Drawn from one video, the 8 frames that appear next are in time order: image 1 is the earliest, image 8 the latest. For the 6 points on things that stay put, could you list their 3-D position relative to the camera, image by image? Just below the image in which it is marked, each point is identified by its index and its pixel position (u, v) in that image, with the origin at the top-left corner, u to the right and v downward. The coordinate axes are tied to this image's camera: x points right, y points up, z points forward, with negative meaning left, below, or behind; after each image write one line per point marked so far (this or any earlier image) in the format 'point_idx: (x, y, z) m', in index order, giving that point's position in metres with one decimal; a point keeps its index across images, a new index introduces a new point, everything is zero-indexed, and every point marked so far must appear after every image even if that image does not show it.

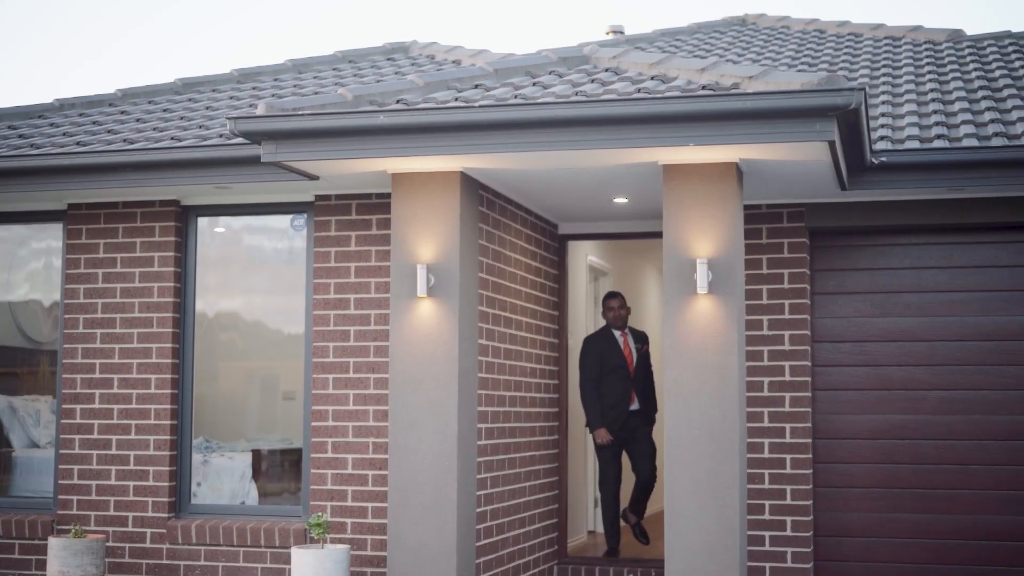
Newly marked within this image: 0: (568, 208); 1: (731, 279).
0: (+0.3, +0.4, +7.9) m
1: (+0.9, 0.0, +6.2) m
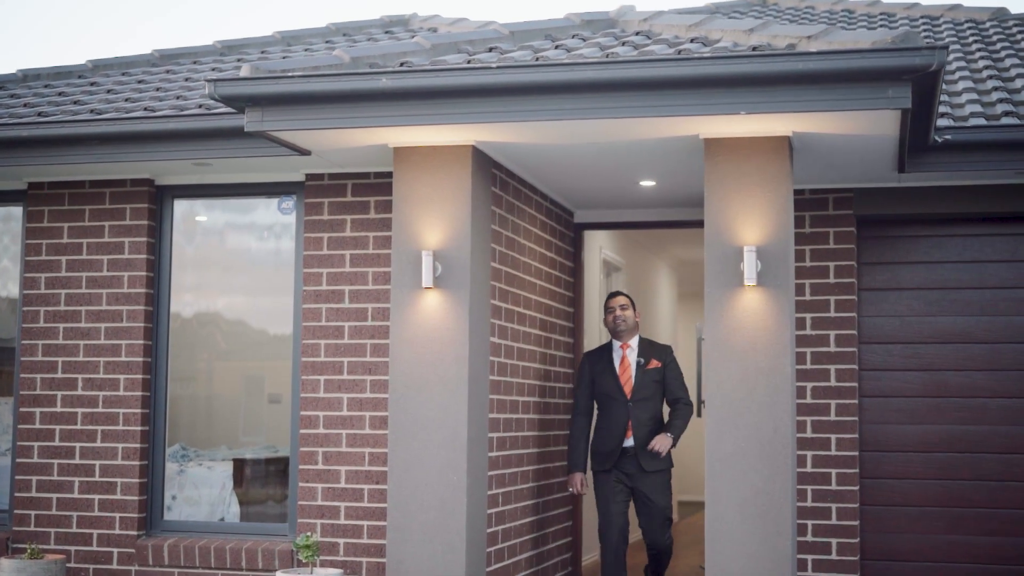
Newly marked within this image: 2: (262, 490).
0: (+0.4, +0.5, +7.1) m
1: (+1.0, +0.1, +5.5) m
2: (-1.2, -0.9, +6.7) m
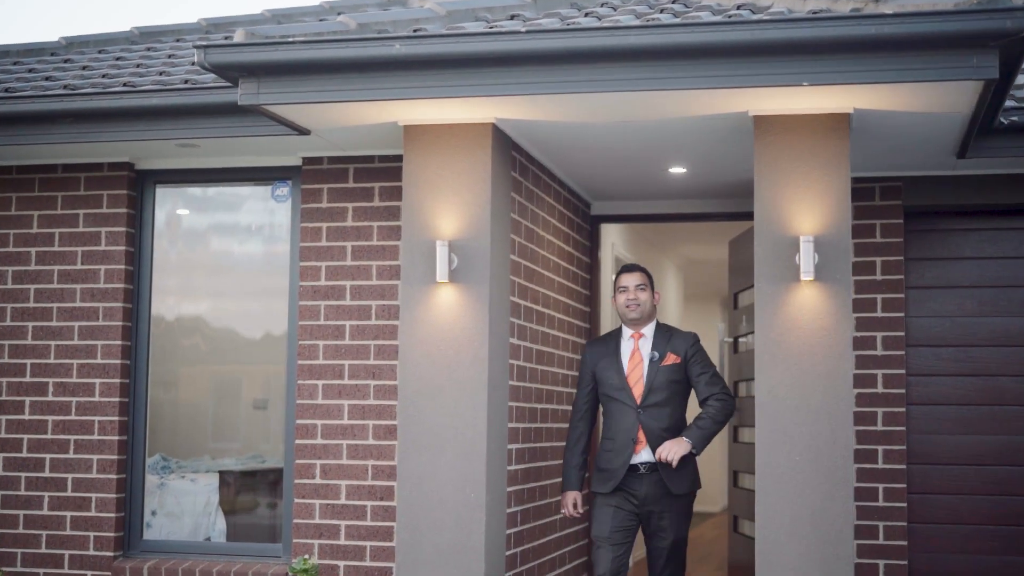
0: (+0.4, +0.5, +6.5) m
1: (+1.1, +0.1, +4.9) m
2: (-1.1, -0.9, +6.1) m
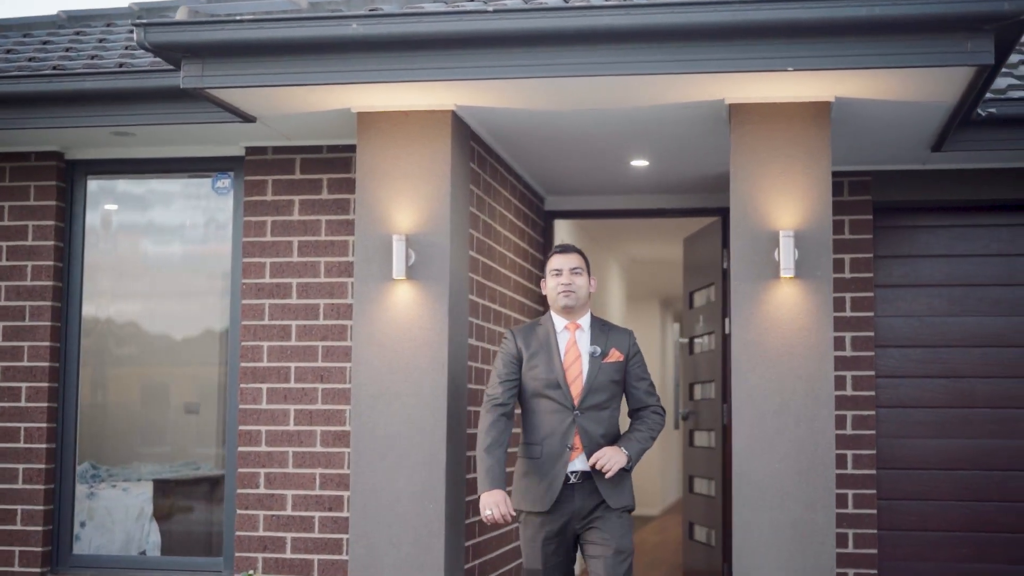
0: (+0.2, +0.5, +6.2) m
1: (+1.0, +0.1, +4.6) m
2: (-1.3, -0.9, +5.8) m
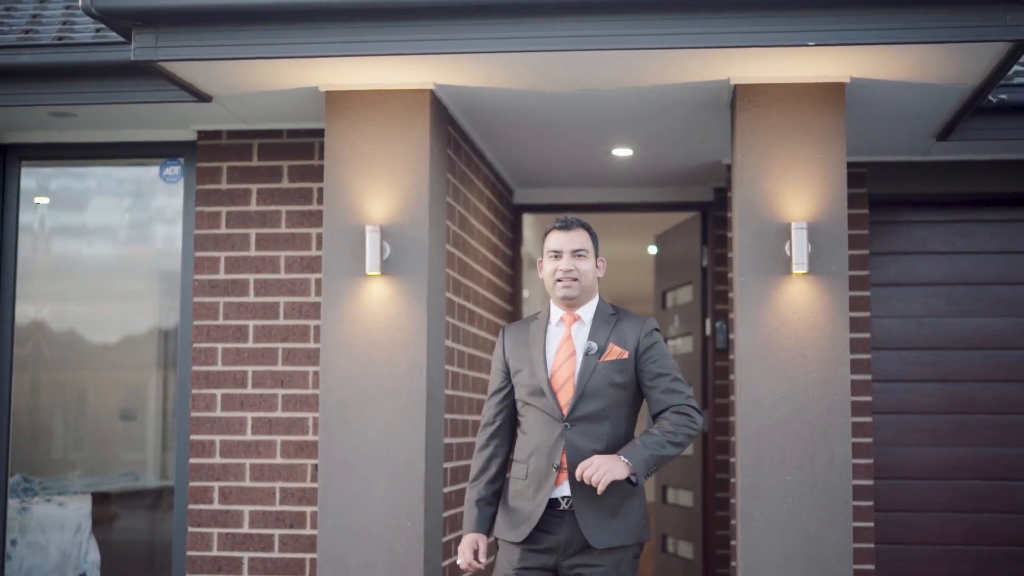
0: (+0.1, +0.5, +5.8) m
1: (+0.9, +0.1, +4.2) m
2: (-1.4, -0.9, +5.3) m
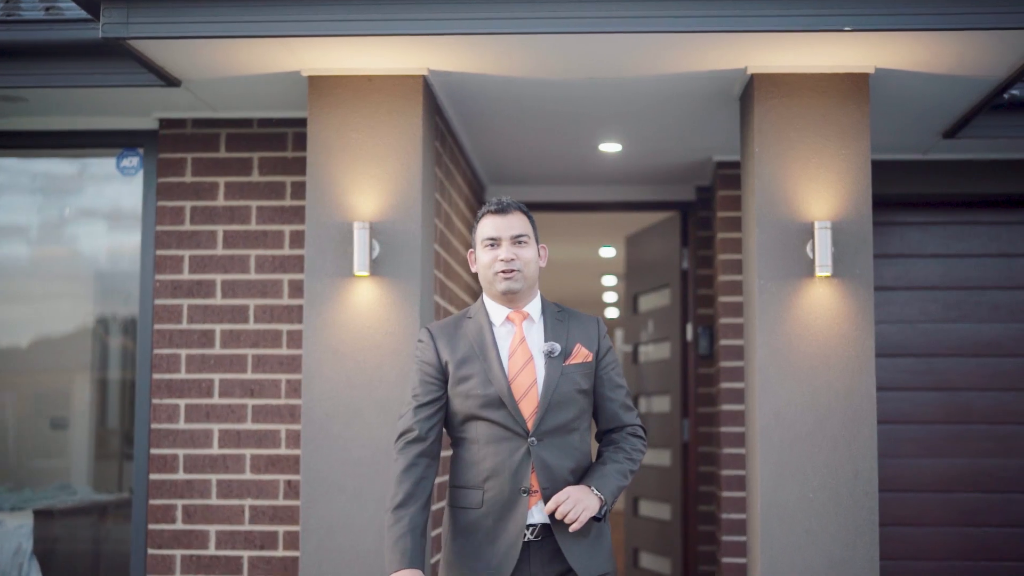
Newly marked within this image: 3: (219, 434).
0: (0.0, +0.5, +5.5) m
1: (+1.0, +0.1, +4.0) m
2: (-1.4, -0.9, +4.9) m
3: (-0.9, -0.5, +4.6) m
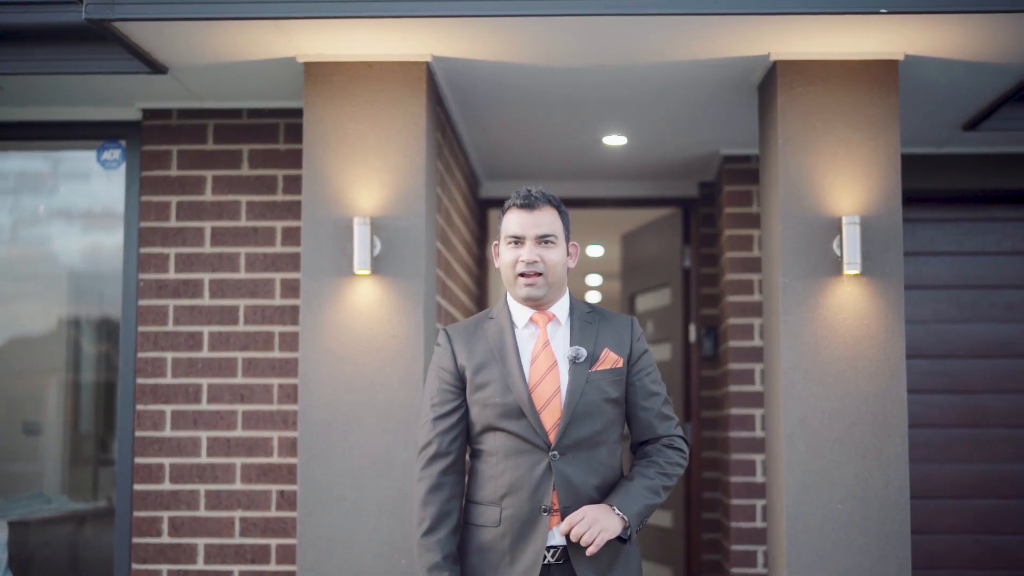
0: (0.0, +0.5, +5.3) m
1: (+1.0, +0.1, +3.8) m
2: (-1.4, -0.9, +4.6) m
3: (-0.9, -0.5, +4.4) m
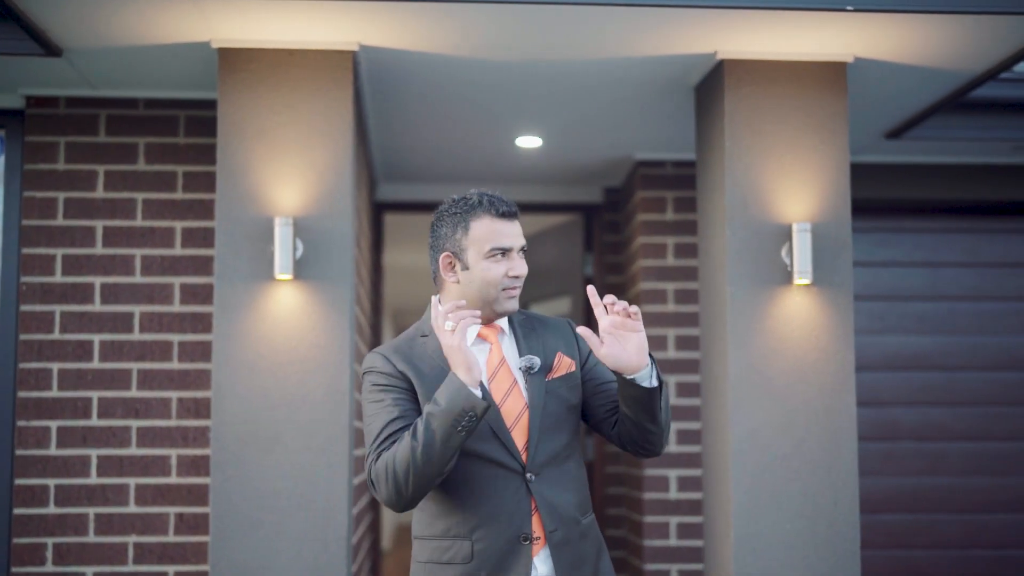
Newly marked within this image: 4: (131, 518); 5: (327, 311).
0: (-0.3, +0.5, +5.0) m
1: (+0.8, +0.1, +3.6) m
2: (-1.7, -0.9, +4.2) m
3: (-1.1, -0.5, +4.0) m
4: (-1.0, -0.6, +4.0) m
5: (-0.4, -0.1, +3.5) m
